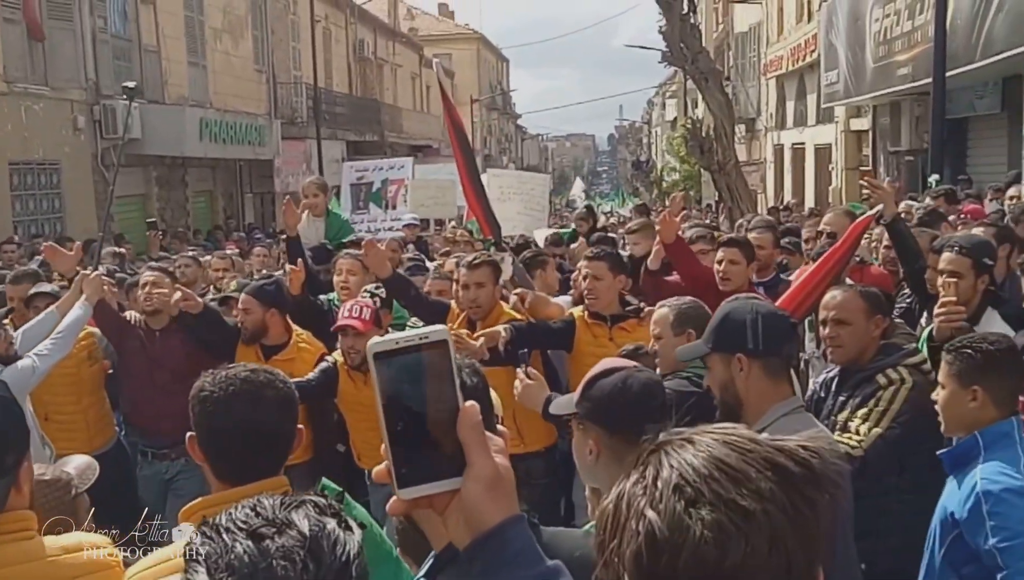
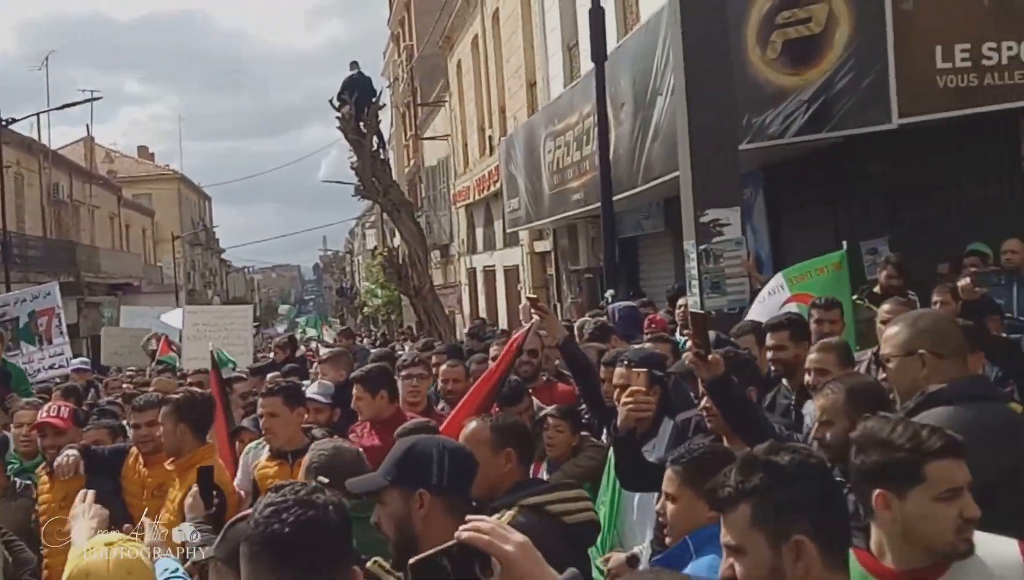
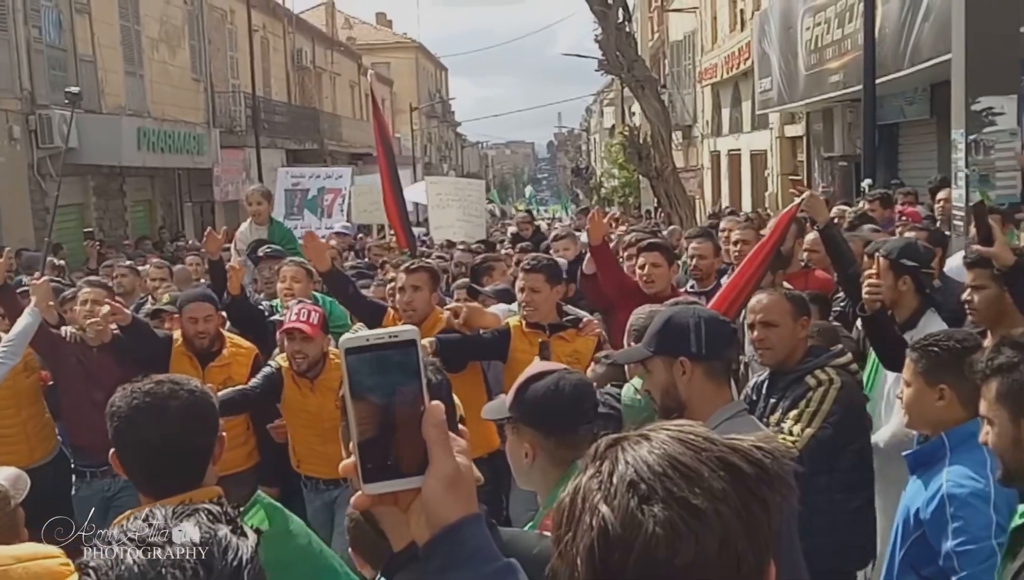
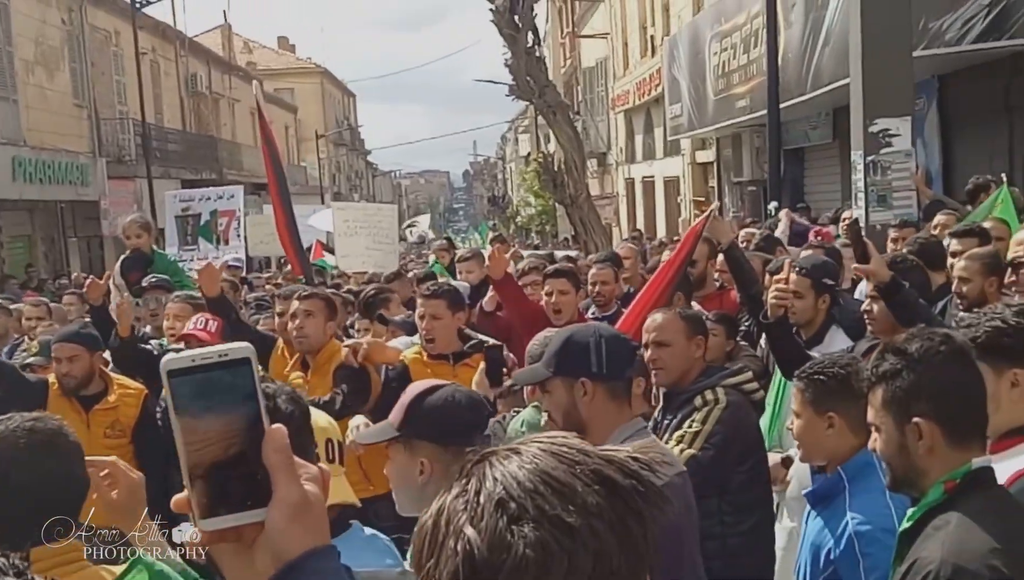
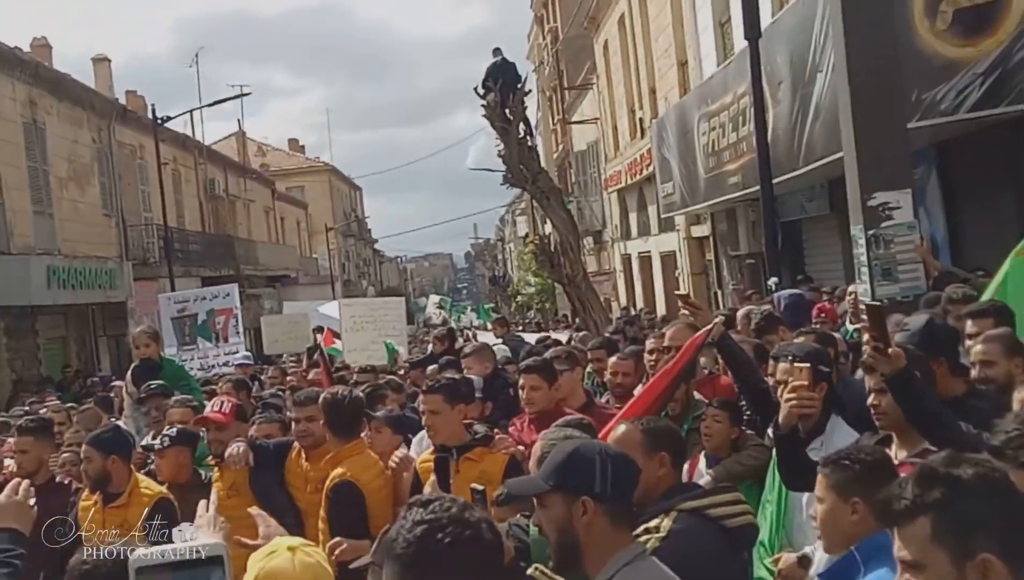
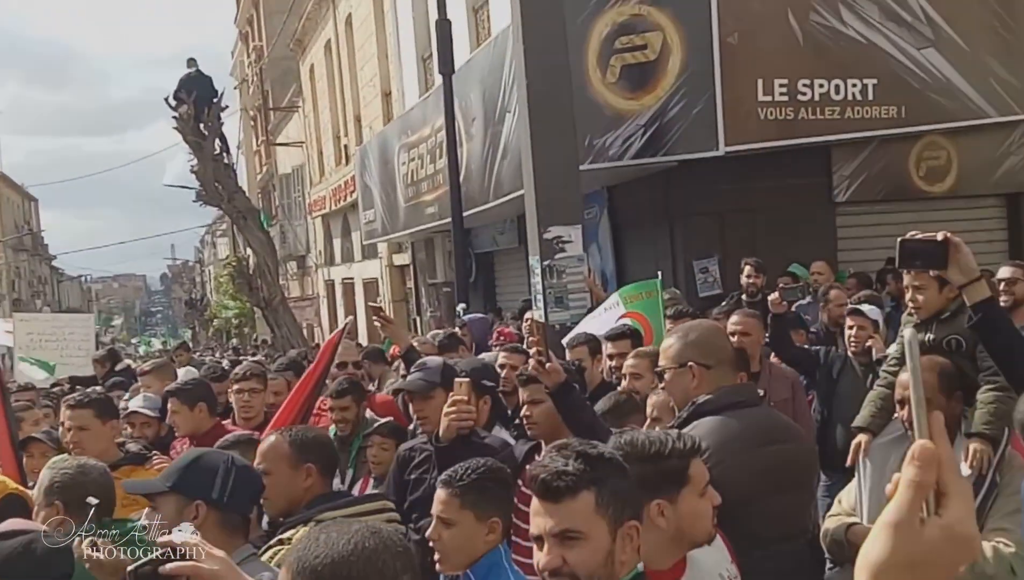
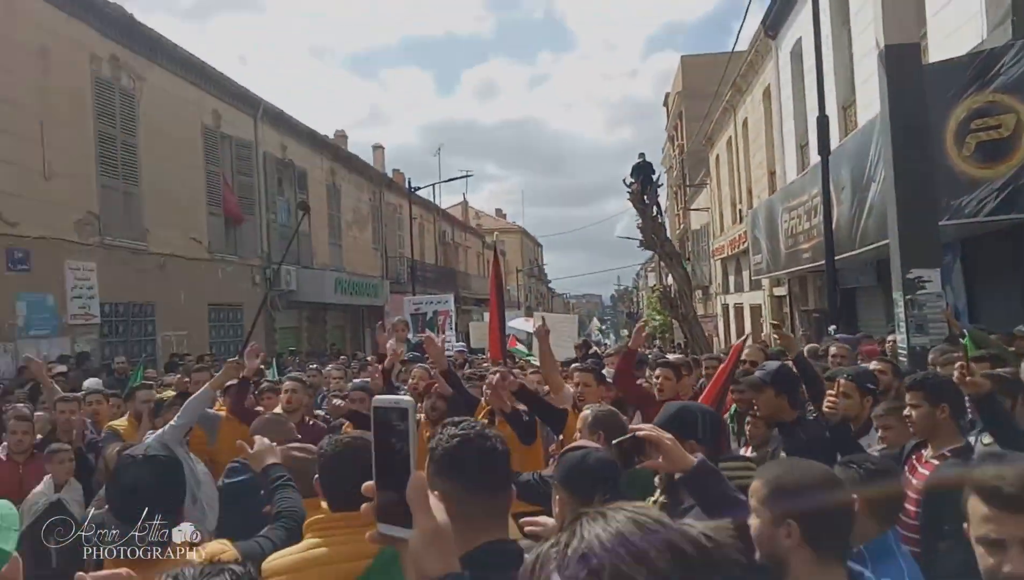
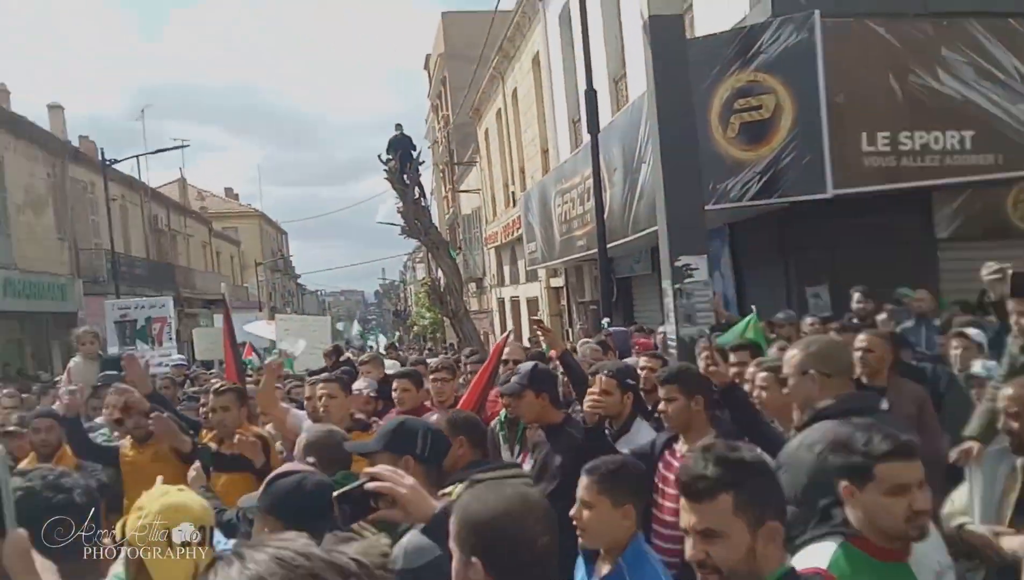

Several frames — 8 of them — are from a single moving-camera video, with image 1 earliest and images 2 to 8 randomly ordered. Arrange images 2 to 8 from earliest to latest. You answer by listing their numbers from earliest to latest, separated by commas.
3, 4, 5, 2, 6, 8, 7
